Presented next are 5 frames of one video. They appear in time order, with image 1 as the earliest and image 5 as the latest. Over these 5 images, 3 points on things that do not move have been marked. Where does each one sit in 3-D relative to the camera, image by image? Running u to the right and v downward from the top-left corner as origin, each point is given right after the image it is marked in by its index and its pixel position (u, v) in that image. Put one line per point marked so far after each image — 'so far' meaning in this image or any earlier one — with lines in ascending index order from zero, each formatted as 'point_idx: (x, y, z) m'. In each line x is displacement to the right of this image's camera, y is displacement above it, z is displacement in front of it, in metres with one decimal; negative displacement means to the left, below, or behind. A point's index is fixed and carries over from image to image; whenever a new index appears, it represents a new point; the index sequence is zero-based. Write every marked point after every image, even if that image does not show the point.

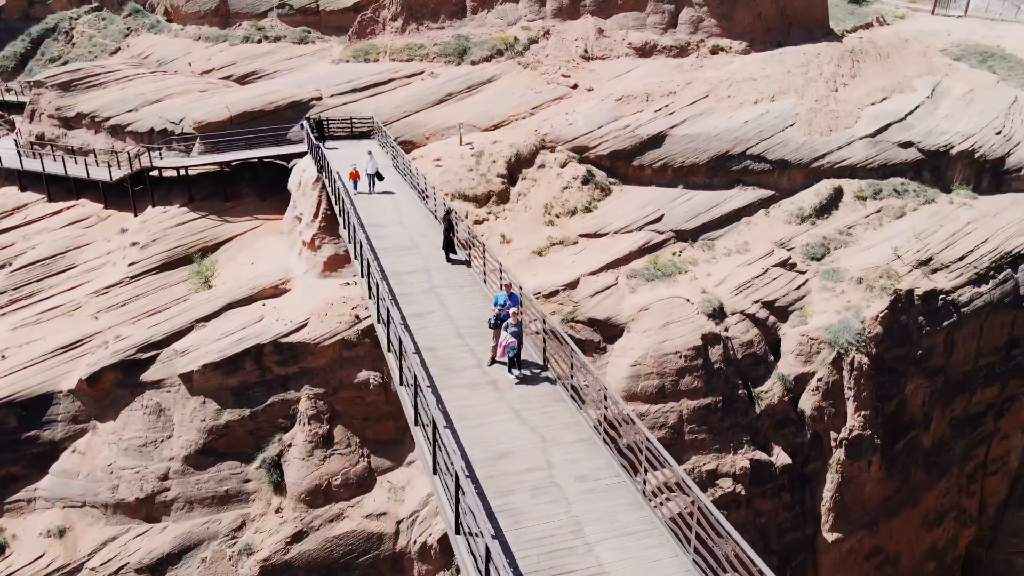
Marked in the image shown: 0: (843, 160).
0: (+7.8, +3.1, +17.4) m
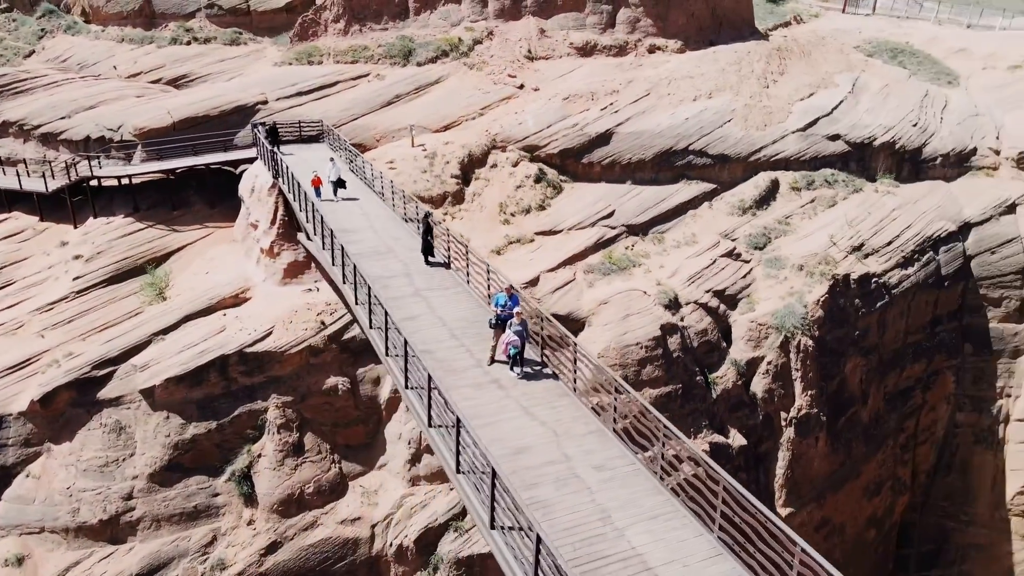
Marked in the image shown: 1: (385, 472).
0: (+6.6, +3.4, +18.3) m
1: (-2.3, -3.3, +13.3) m
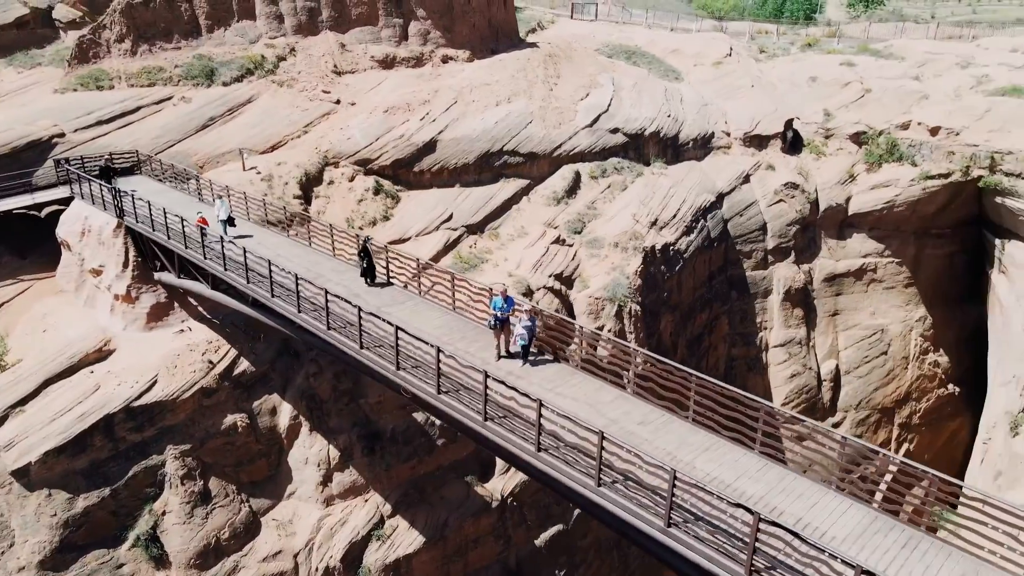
0: (+1.8, +4.0, +20.8) m
1: (-3.9, -3.8, +13.1) m
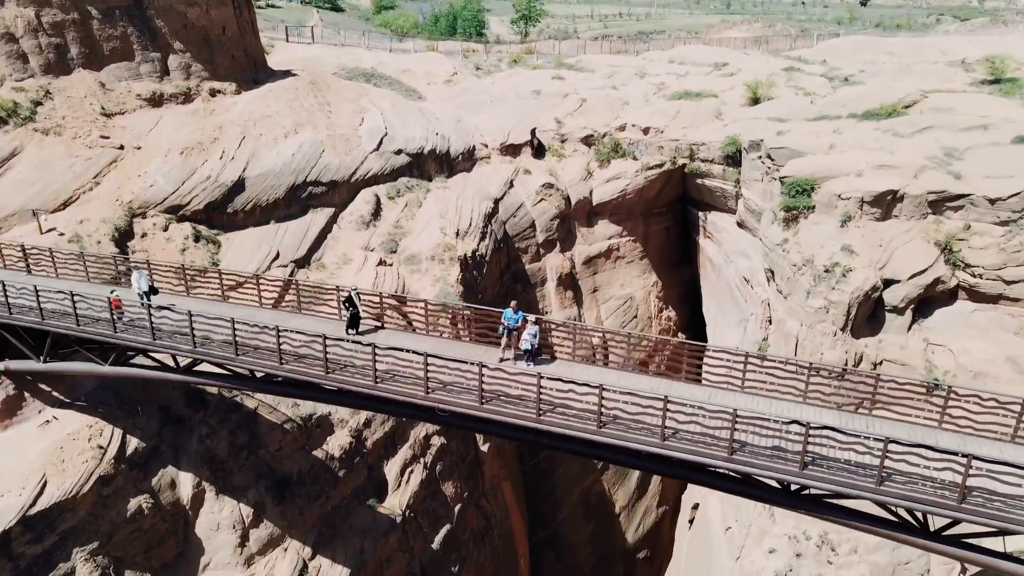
0: (-4.2, +3.4, +21.5) m
1: (-5.0, -4.8, +12.4) m
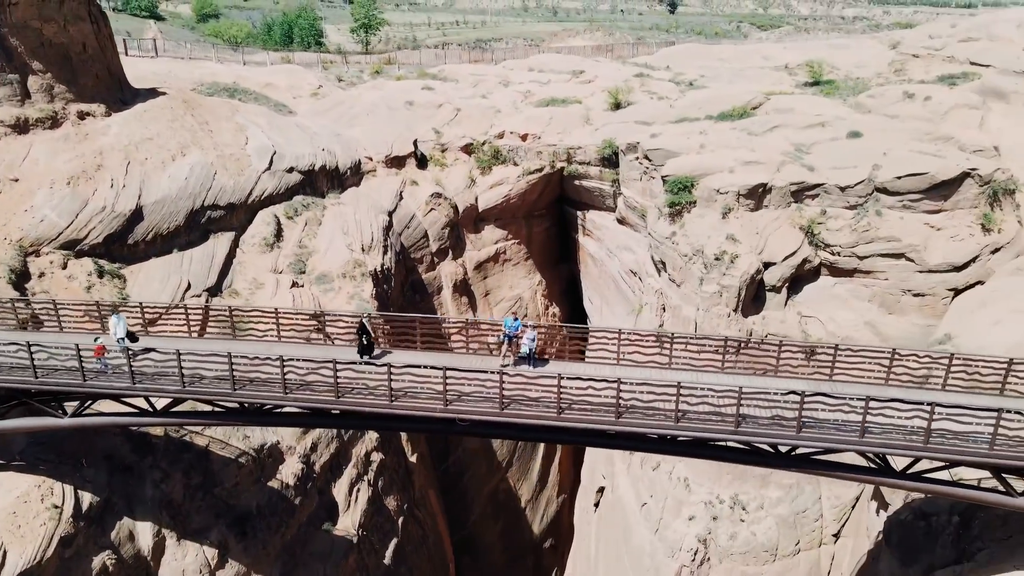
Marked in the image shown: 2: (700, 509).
0: (-7.1, +2.7, +20.9) m
1: (-5.3, -5.3, +11.9) m
2: (+5.1, -6.0, +20.0) m
